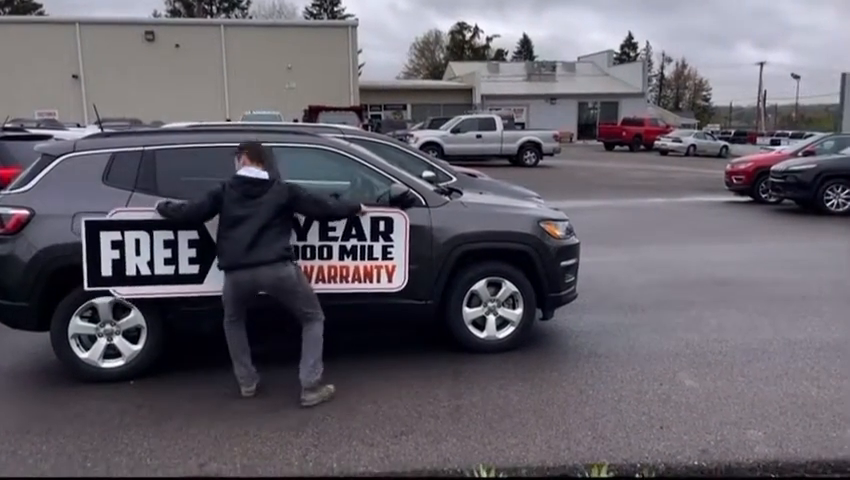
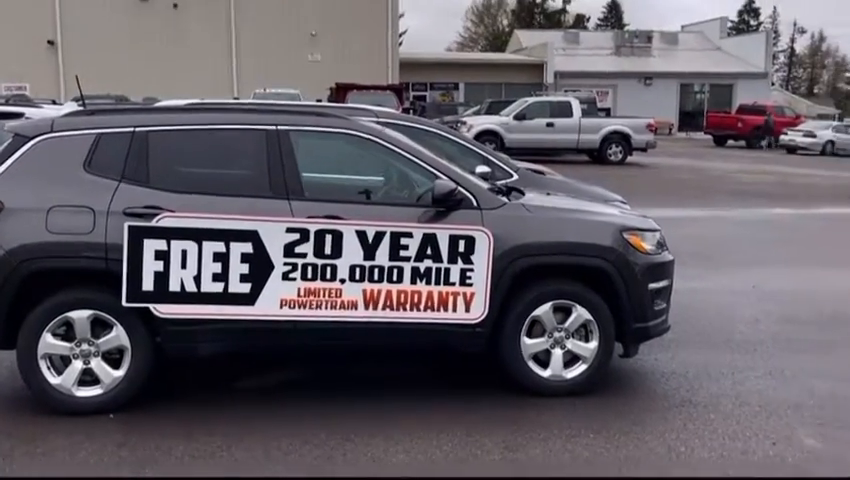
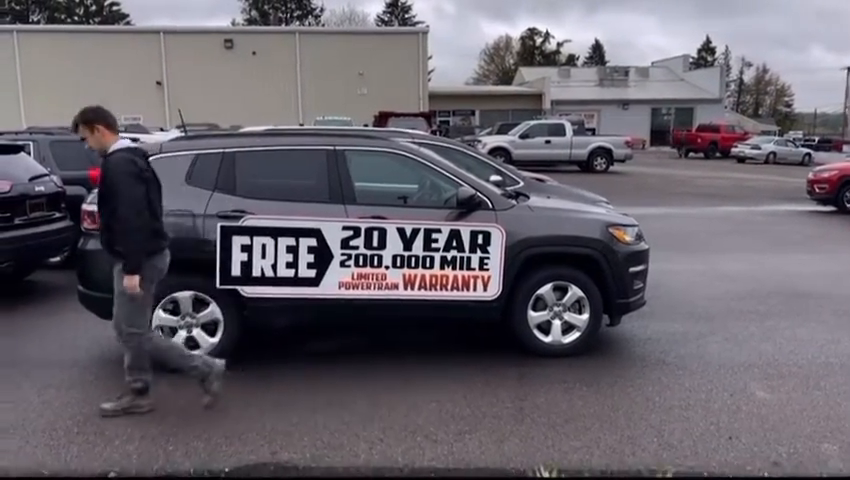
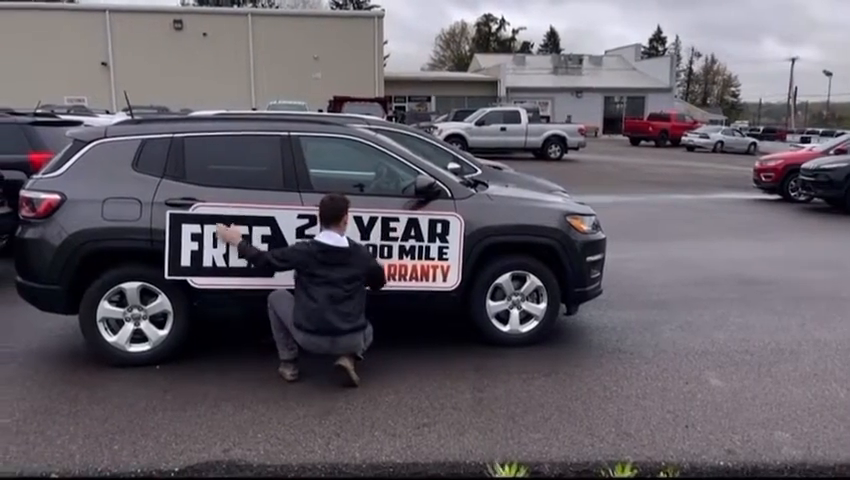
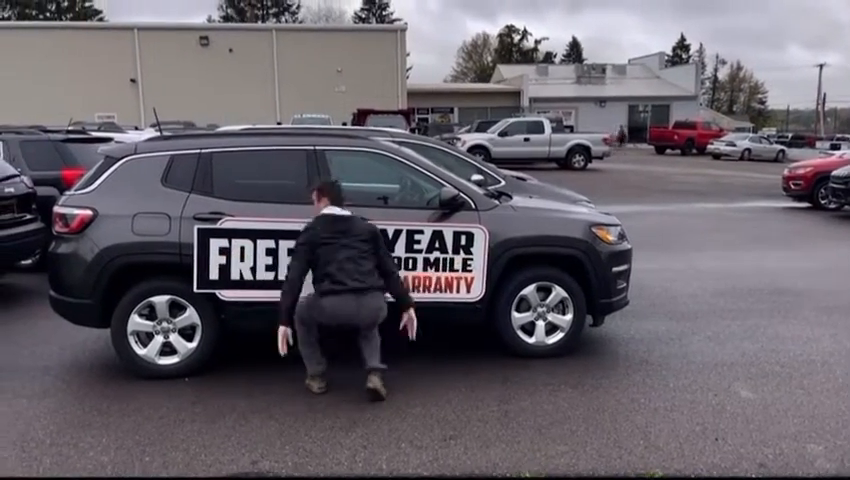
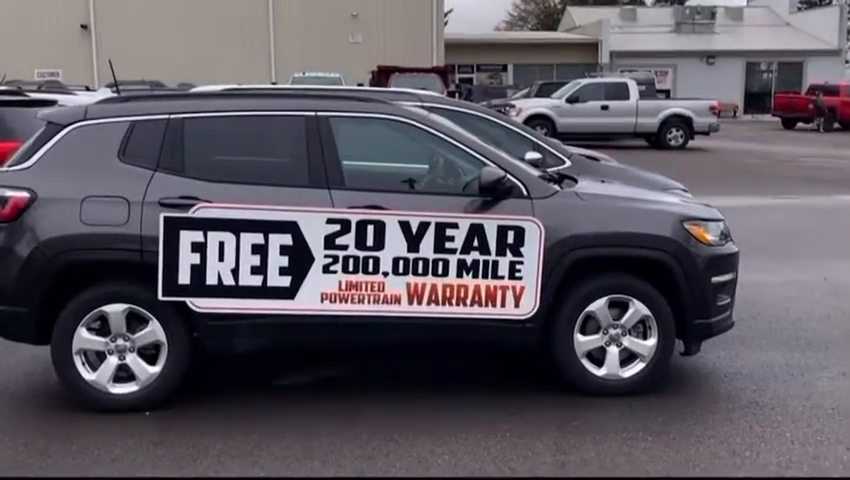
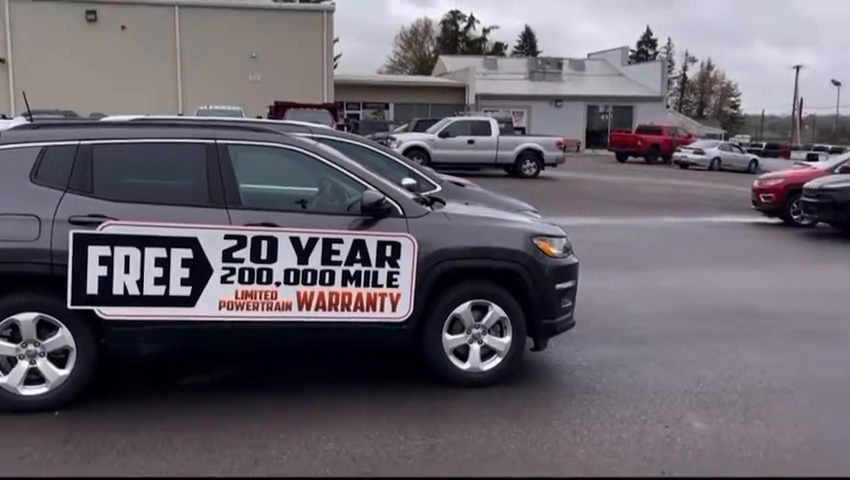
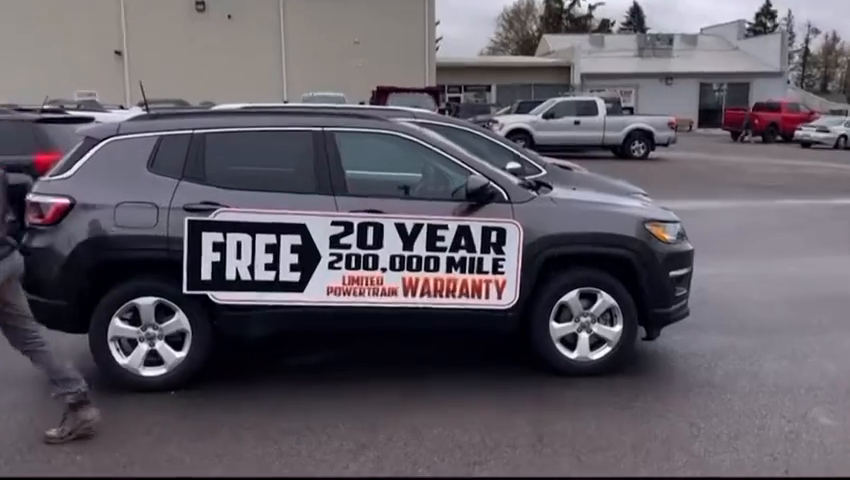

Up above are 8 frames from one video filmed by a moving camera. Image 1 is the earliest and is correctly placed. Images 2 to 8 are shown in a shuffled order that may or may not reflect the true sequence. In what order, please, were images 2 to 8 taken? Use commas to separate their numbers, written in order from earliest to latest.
4, 5, 3, 8, 6, 2, 7
